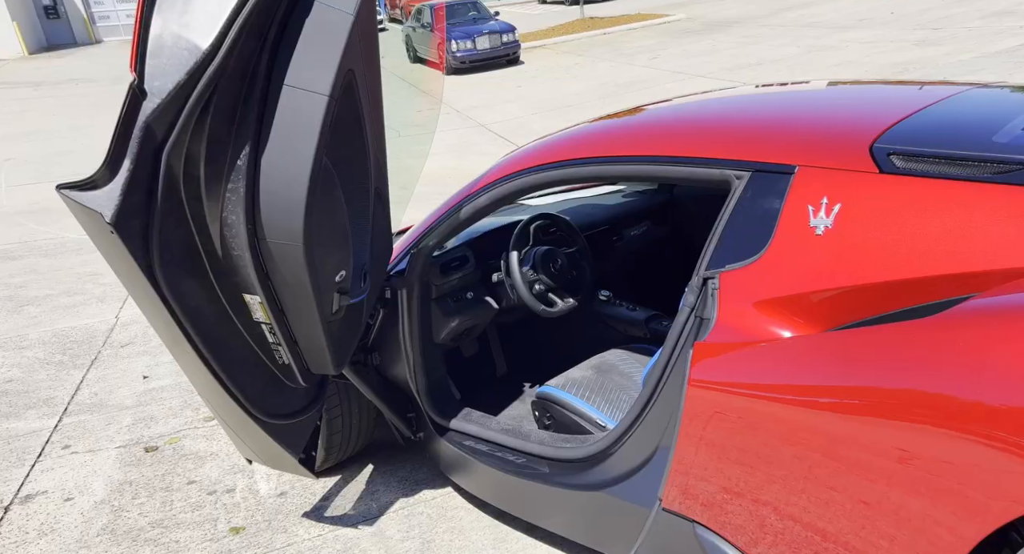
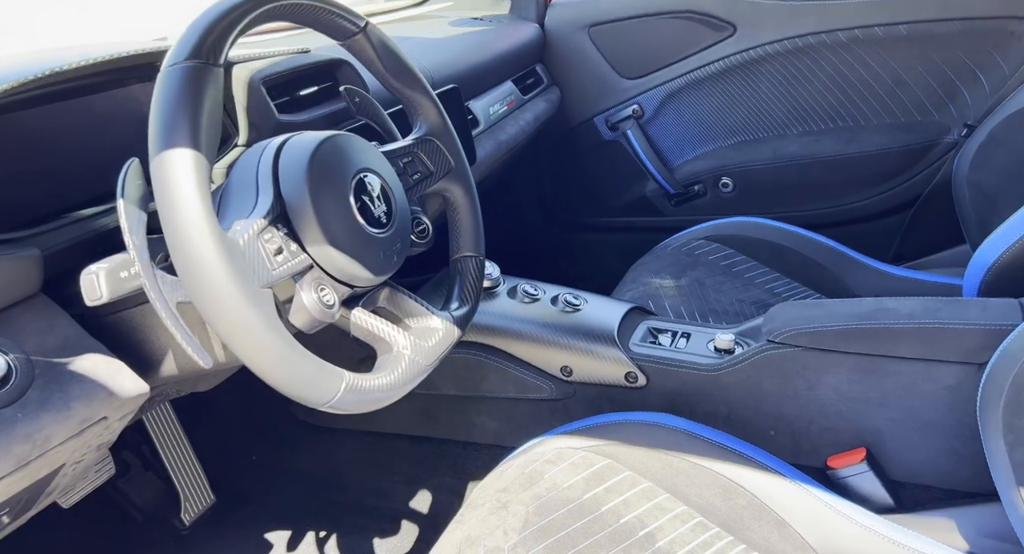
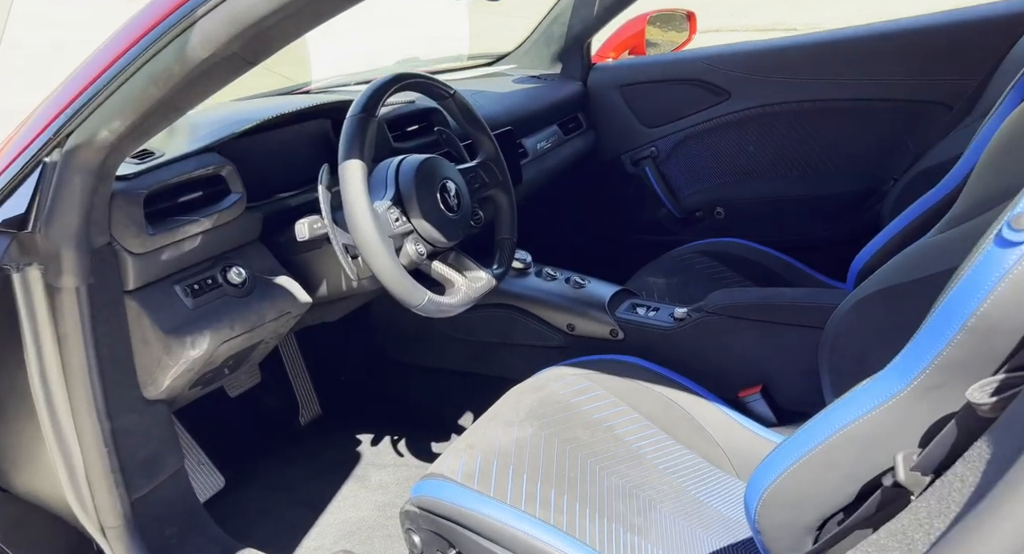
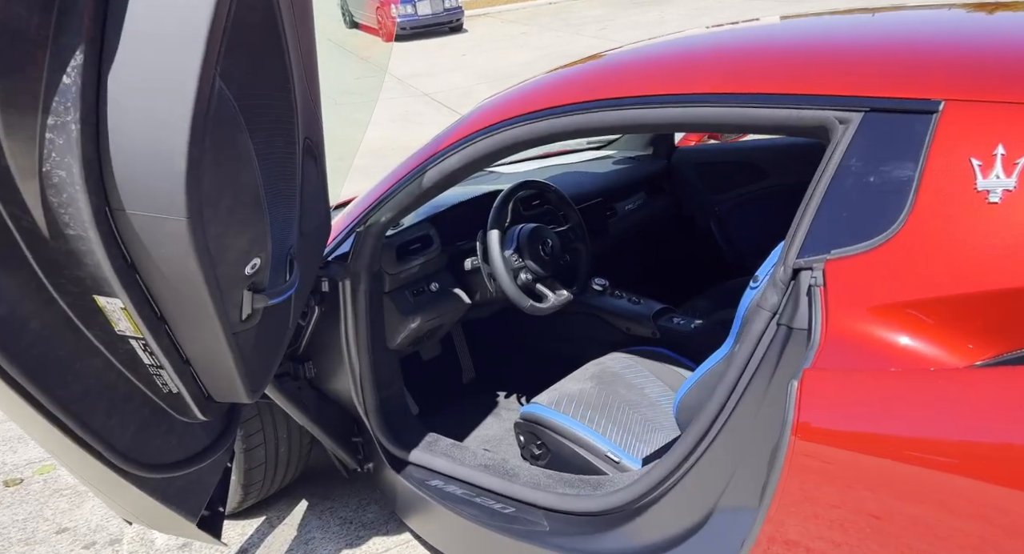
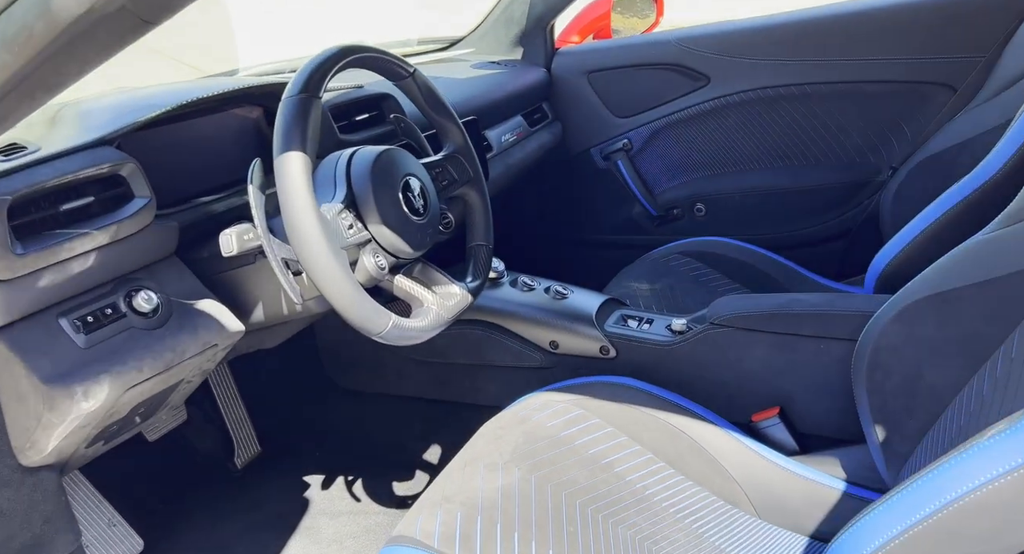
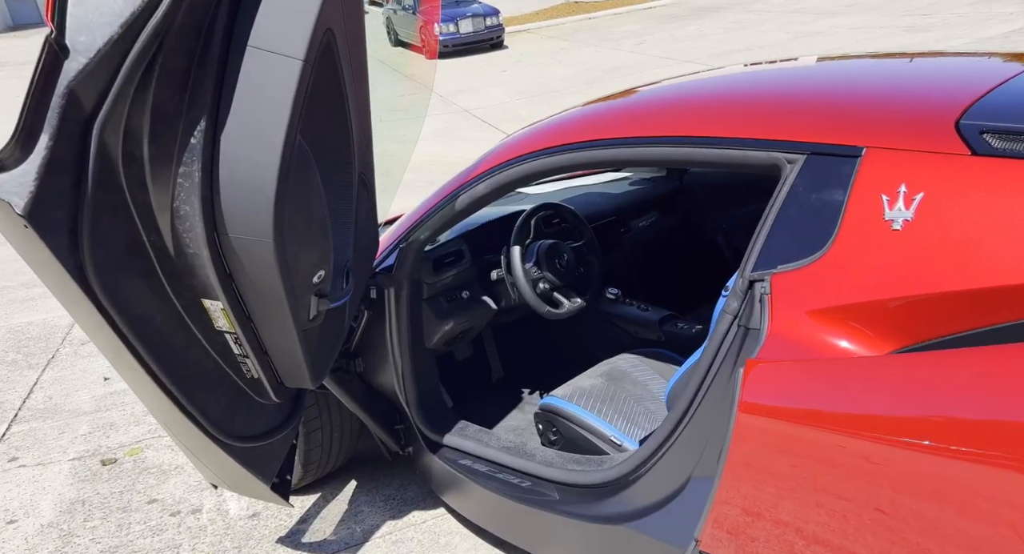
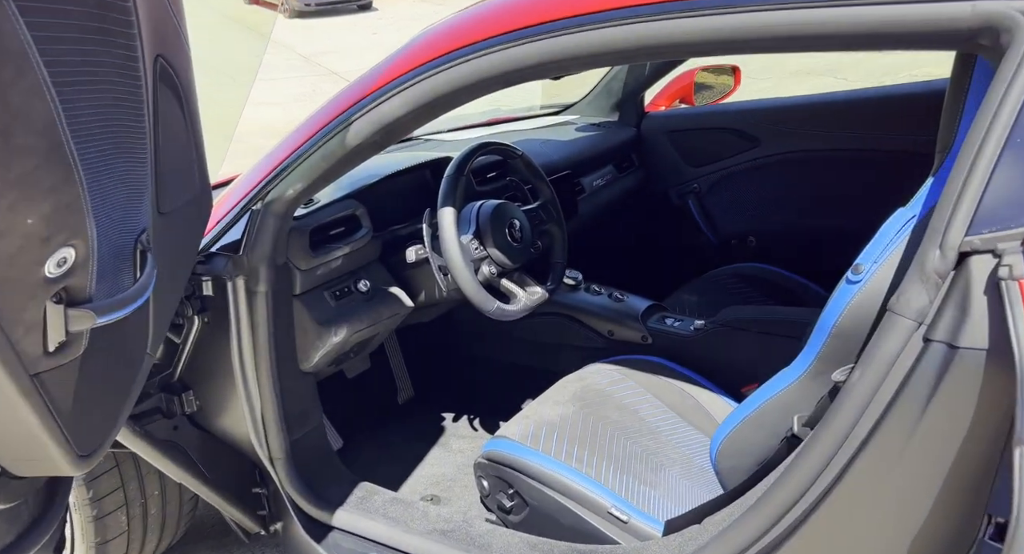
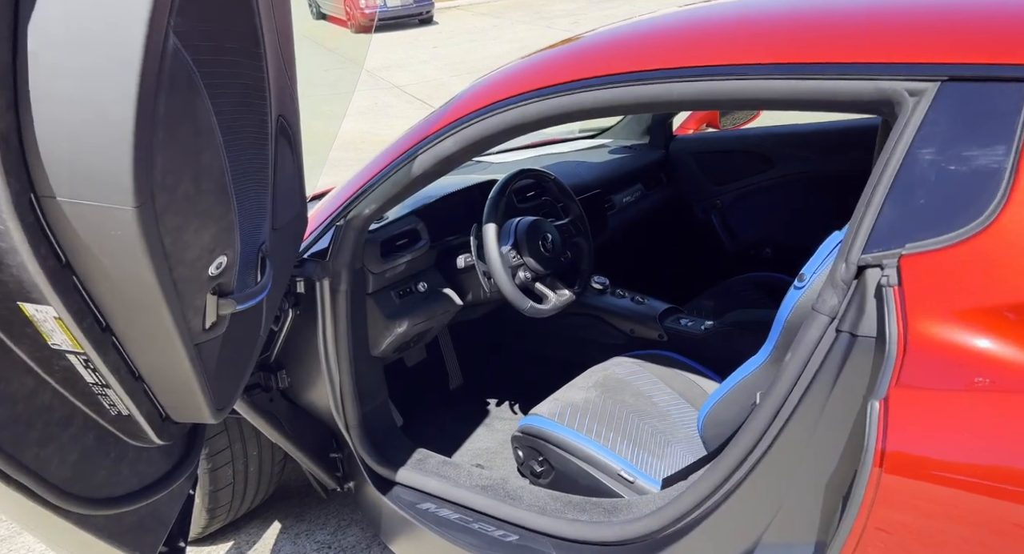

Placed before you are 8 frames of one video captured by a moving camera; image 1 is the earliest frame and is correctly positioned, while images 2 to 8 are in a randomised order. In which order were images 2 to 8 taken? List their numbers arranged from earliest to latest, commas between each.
6, 4, 8, 7, 3, 5, 2
